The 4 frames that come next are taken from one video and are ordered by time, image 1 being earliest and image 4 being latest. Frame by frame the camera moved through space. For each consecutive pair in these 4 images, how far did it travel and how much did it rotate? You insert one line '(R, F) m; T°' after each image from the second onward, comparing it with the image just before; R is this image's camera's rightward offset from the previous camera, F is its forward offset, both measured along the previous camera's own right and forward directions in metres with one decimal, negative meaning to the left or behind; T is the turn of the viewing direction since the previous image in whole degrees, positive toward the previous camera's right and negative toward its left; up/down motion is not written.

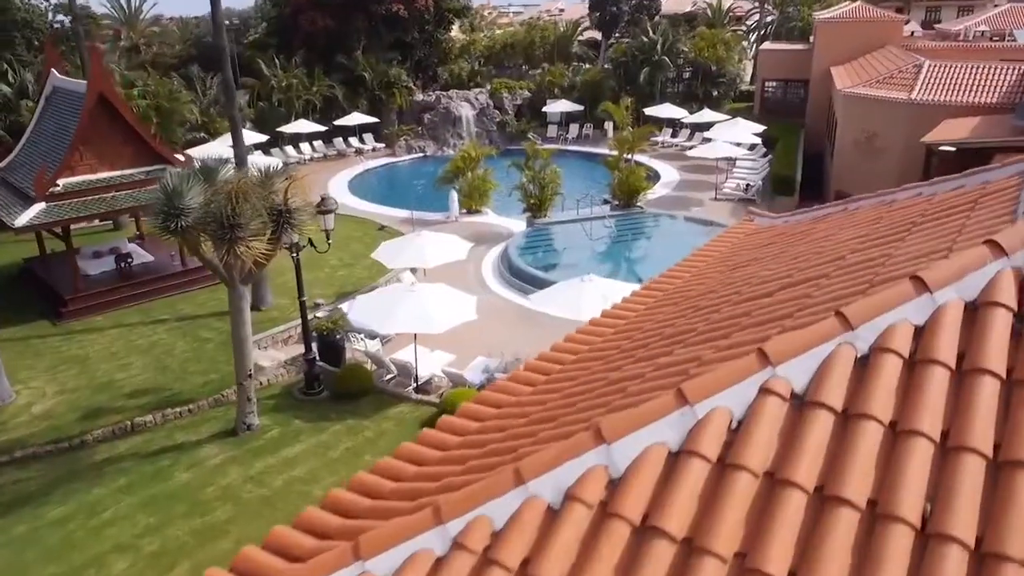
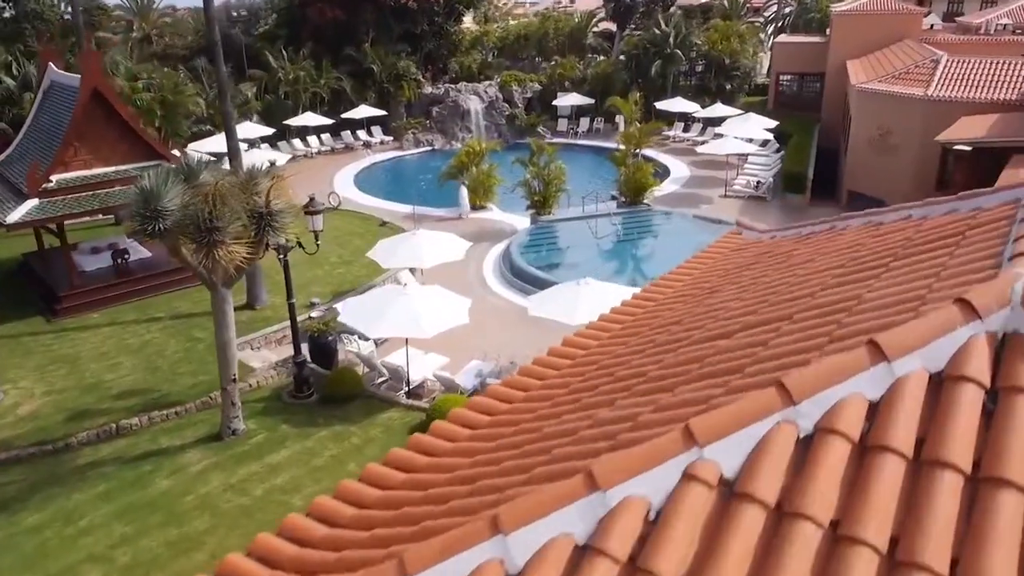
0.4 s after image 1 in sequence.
(+0.4, +0.4) m; -1°
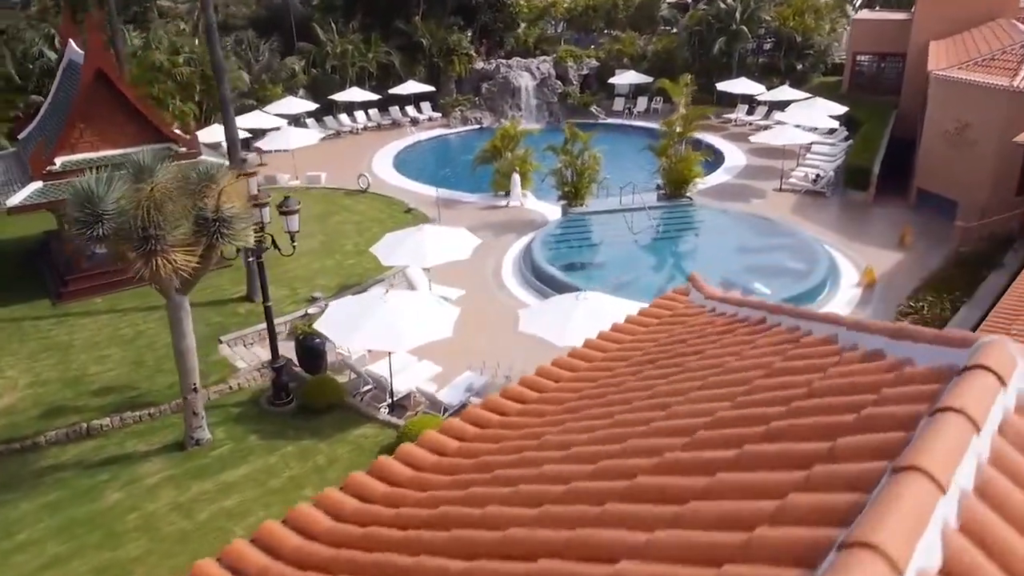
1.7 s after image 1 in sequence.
(+1.3, +1.3) m; -5°
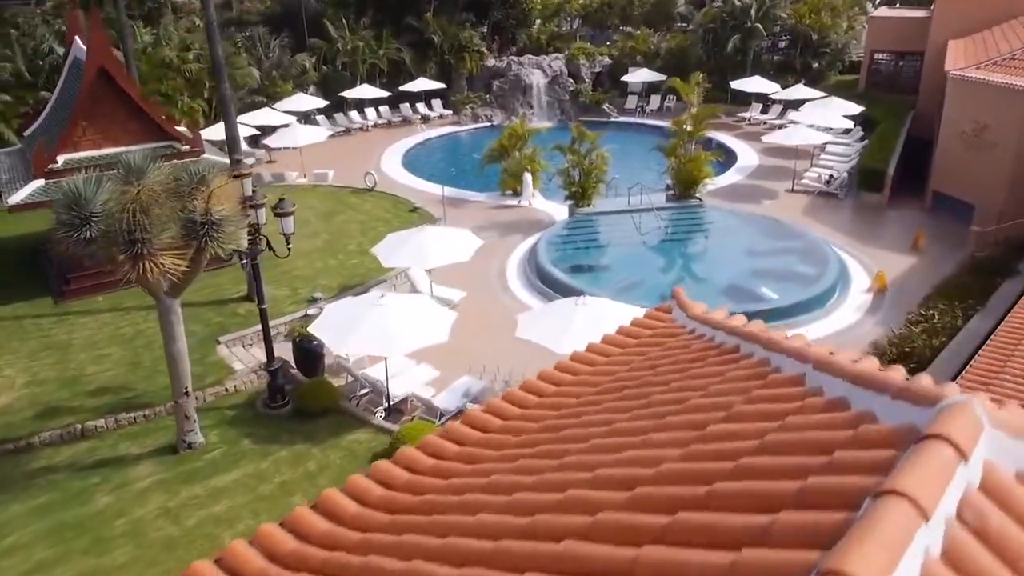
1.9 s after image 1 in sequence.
(+0.3, +0.2) m; -1°
